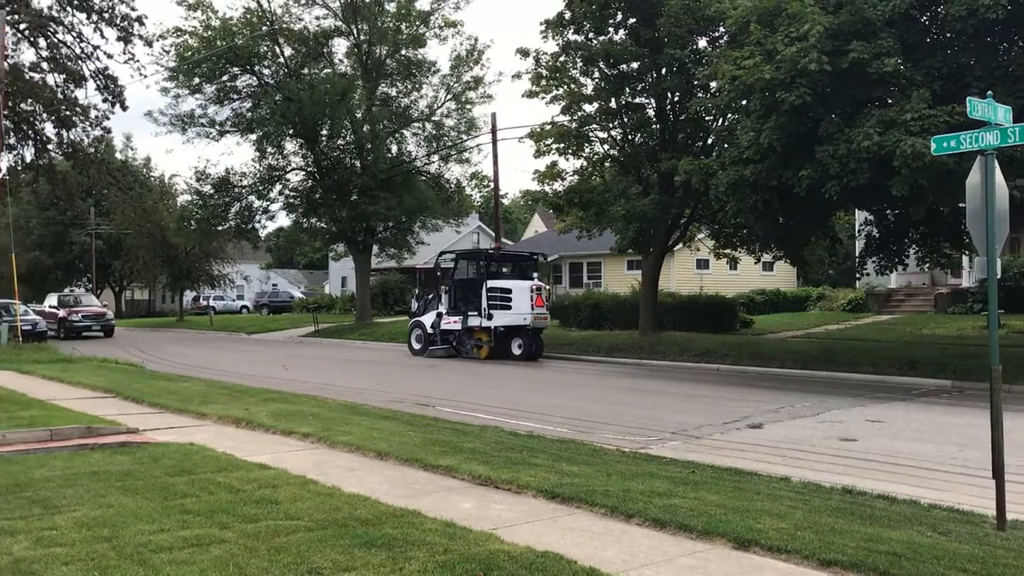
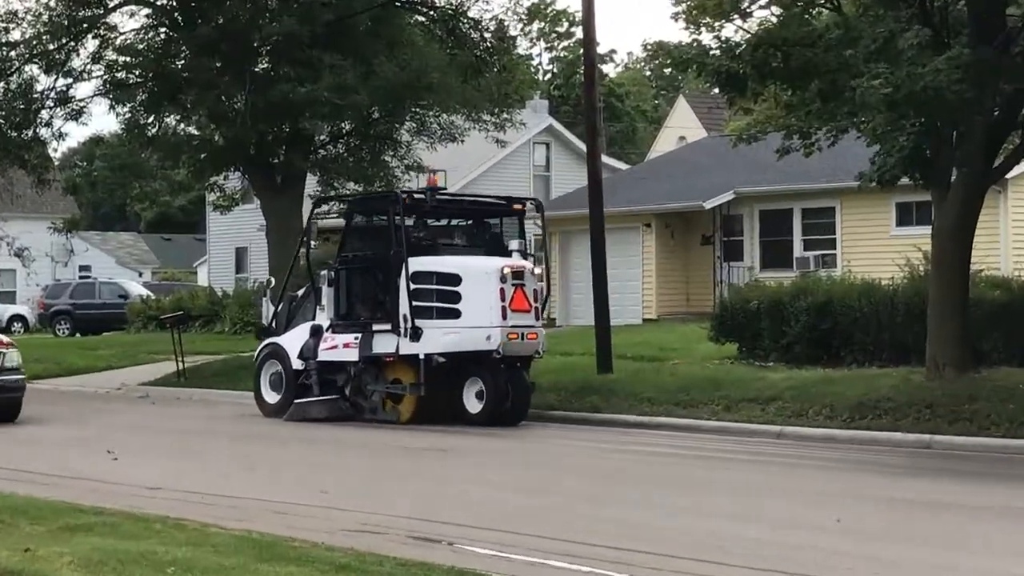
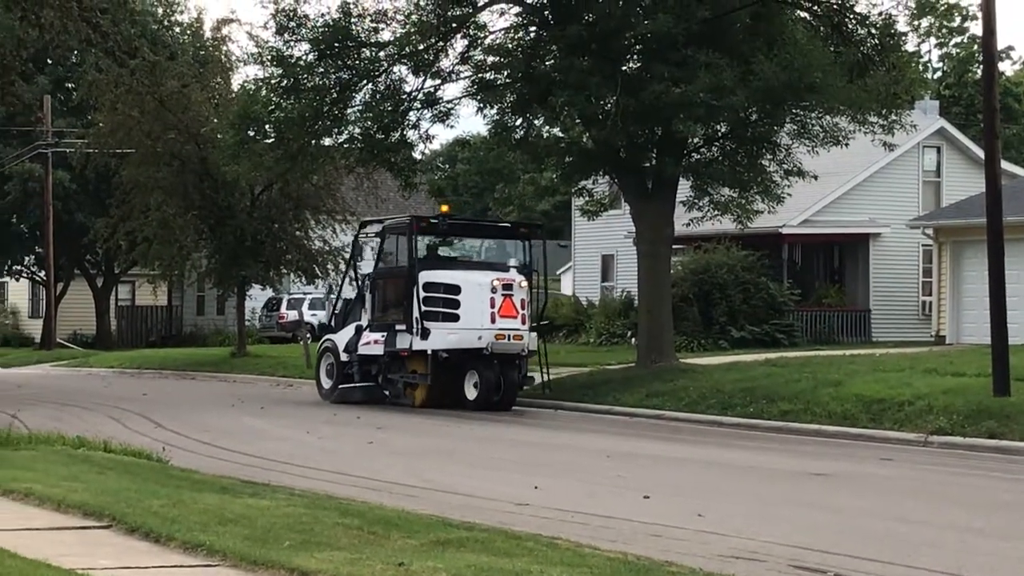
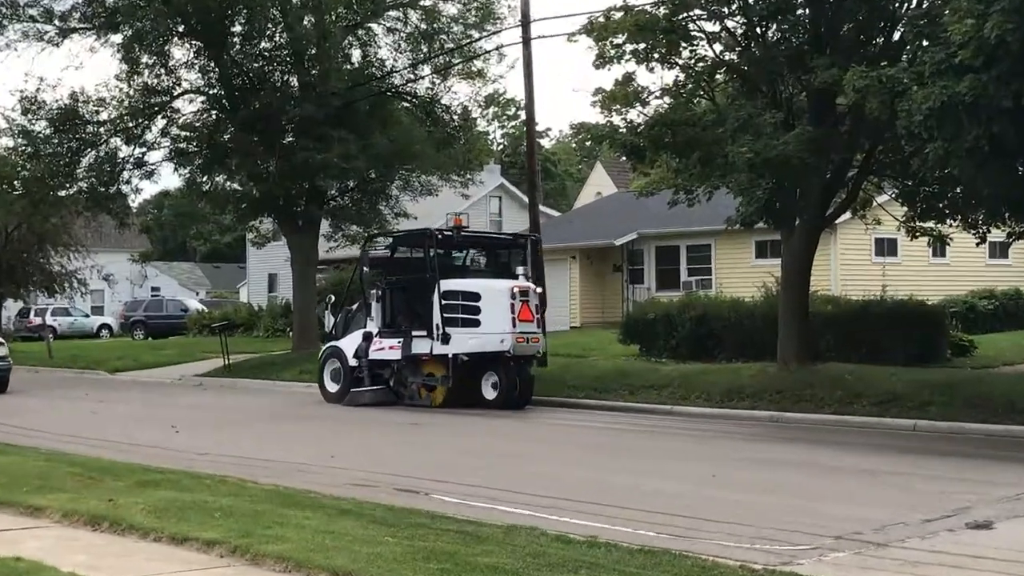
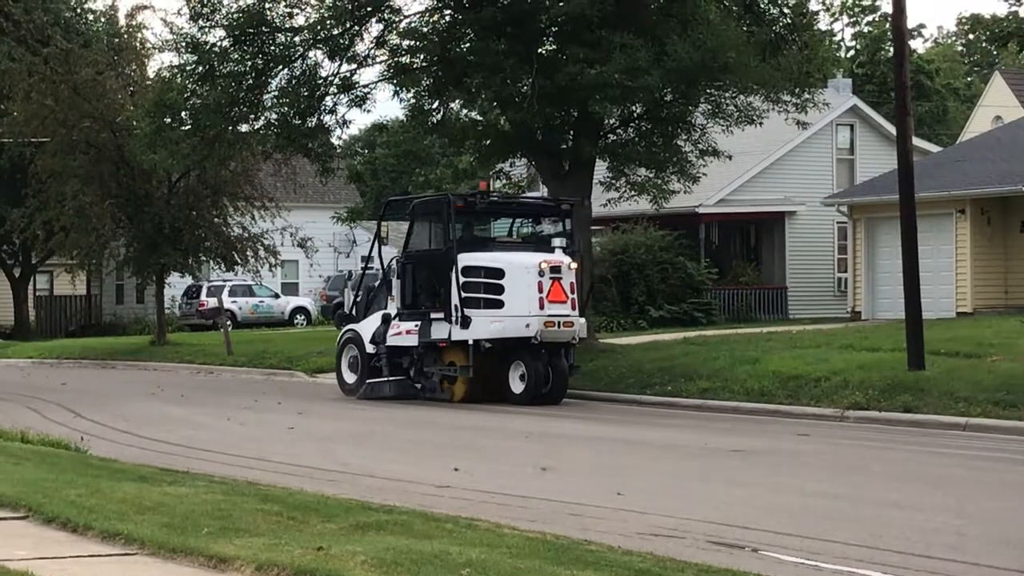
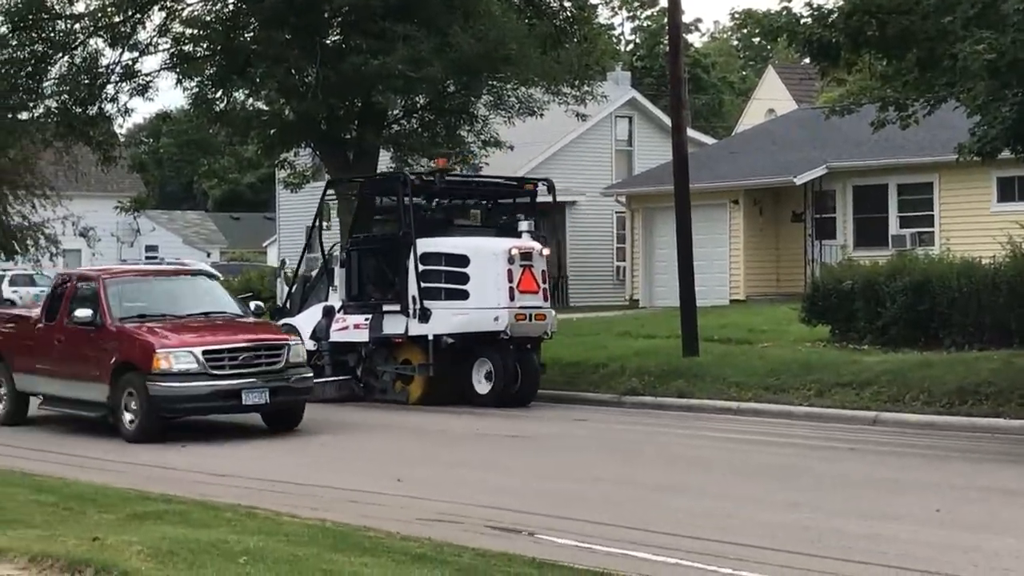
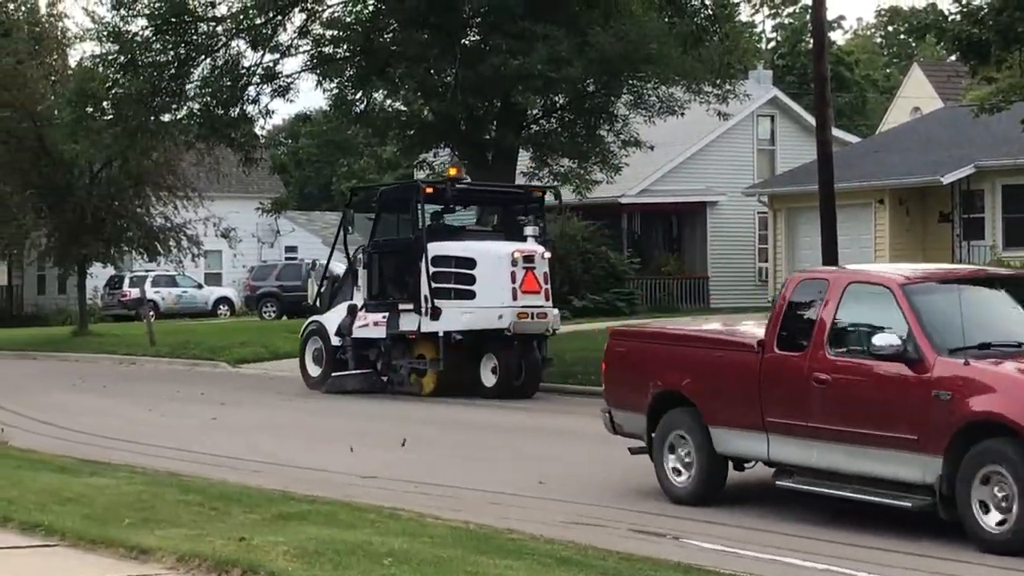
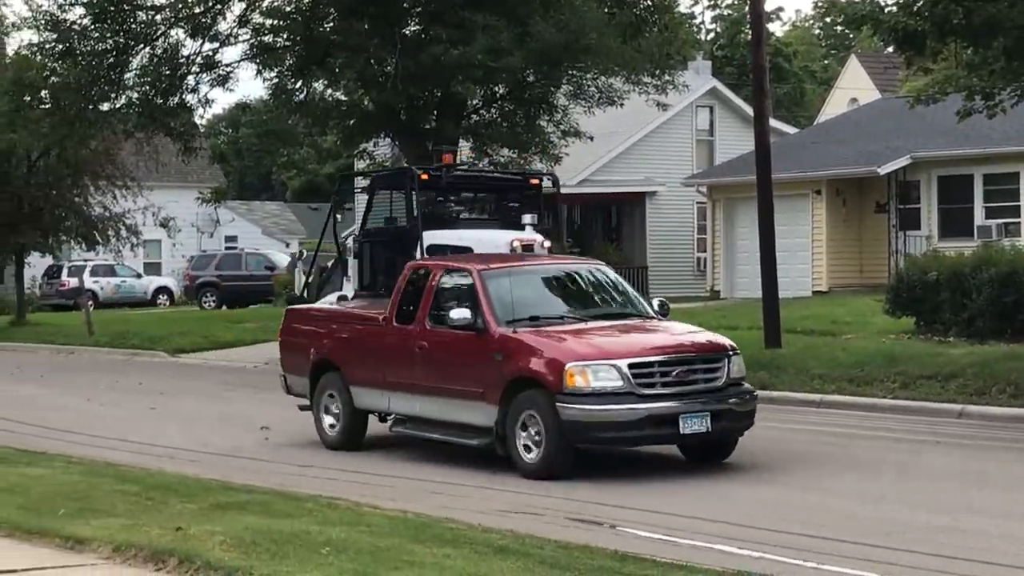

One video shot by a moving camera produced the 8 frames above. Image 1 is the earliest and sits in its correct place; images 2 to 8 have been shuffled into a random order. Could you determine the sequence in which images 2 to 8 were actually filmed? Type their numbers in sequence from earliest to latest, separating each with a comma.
4, 2, 6, 8, 7, 5, 3
